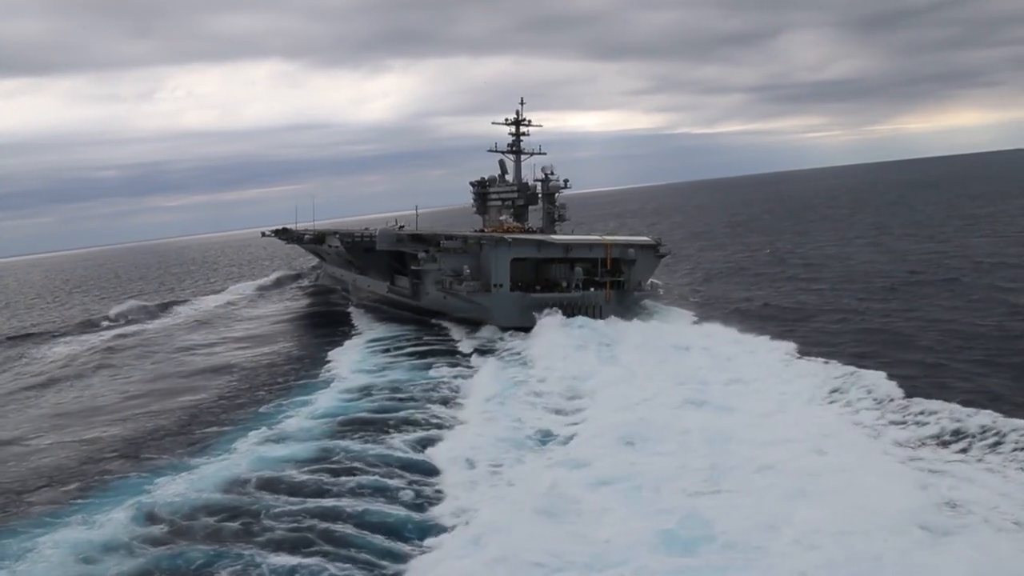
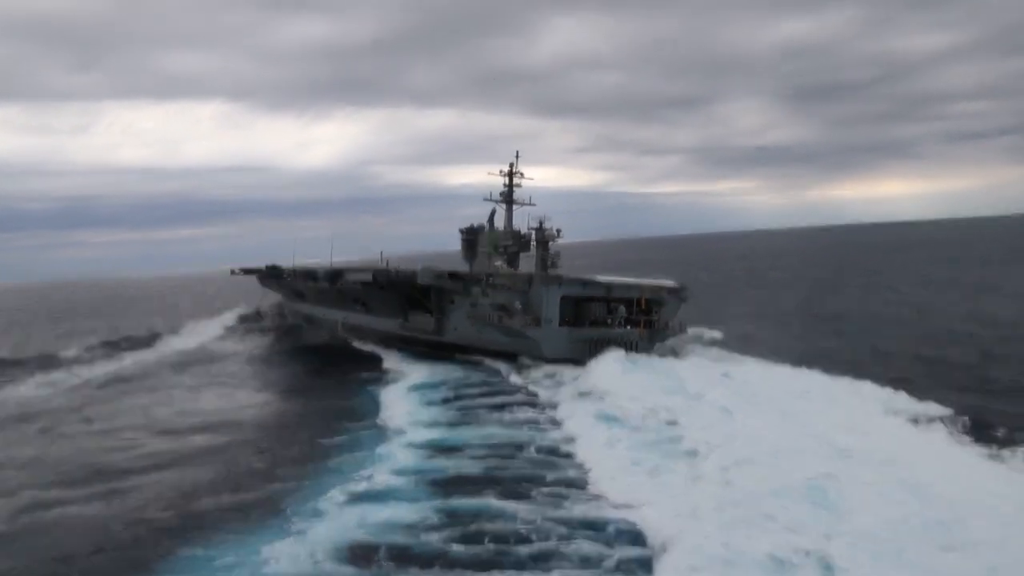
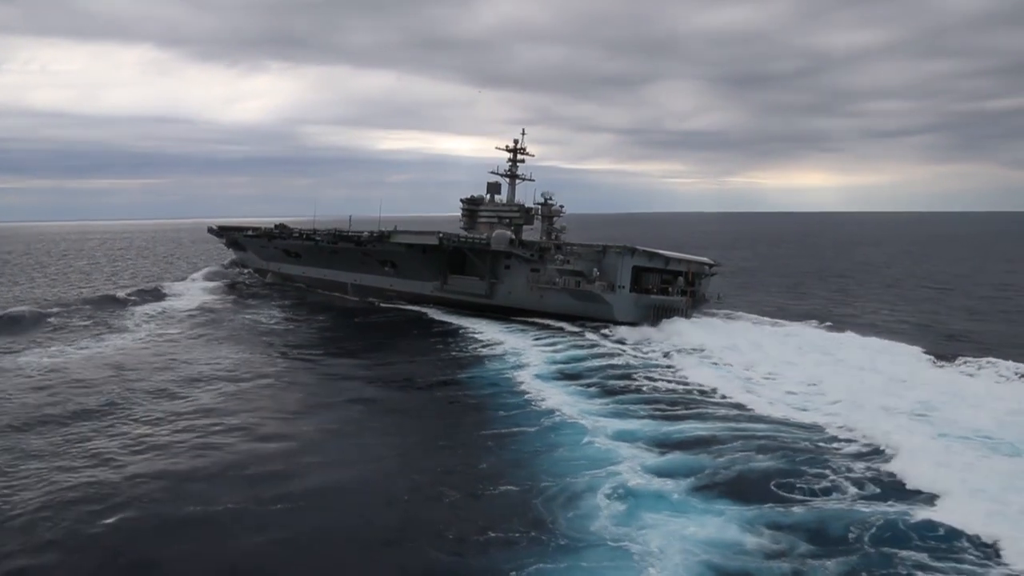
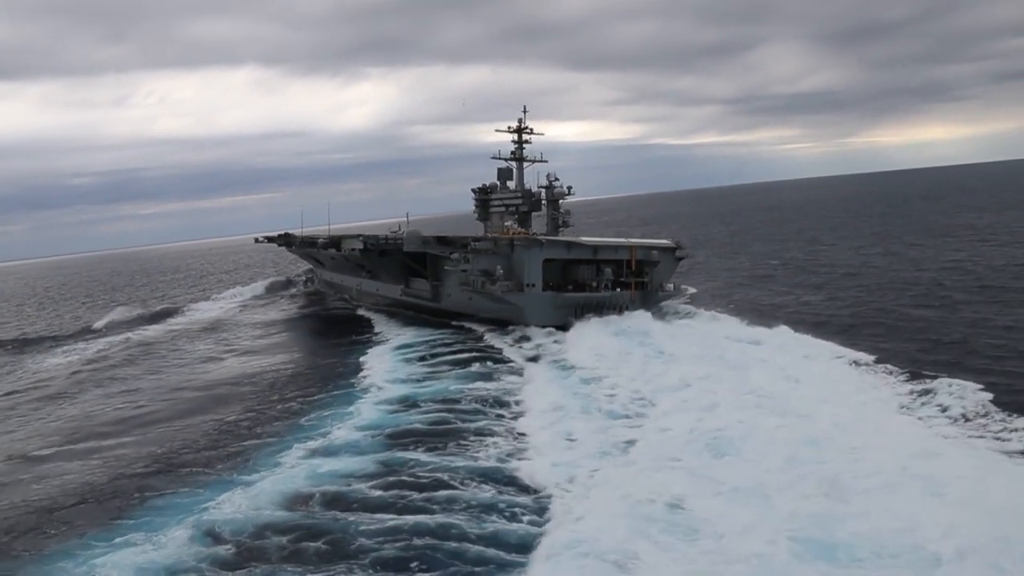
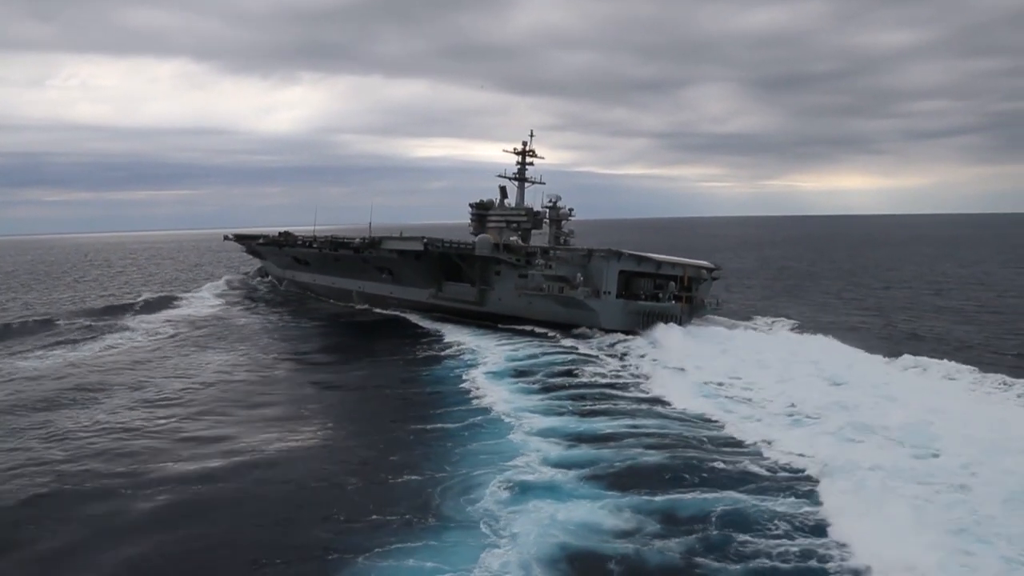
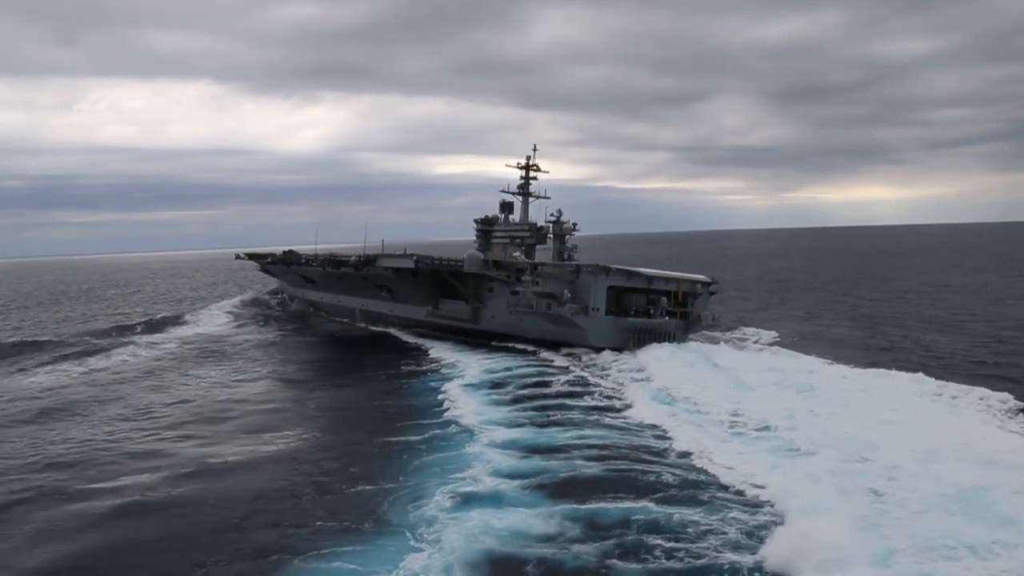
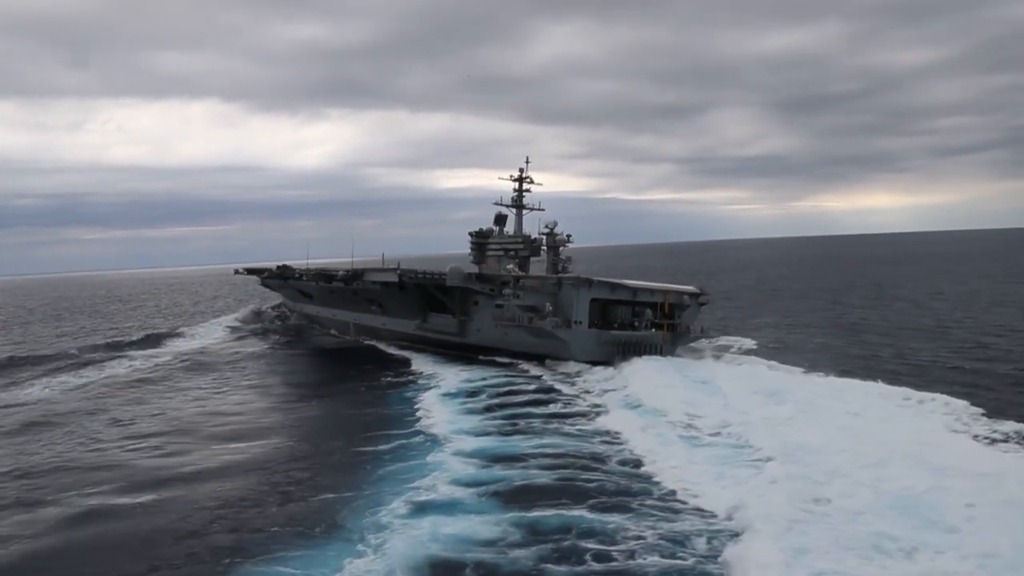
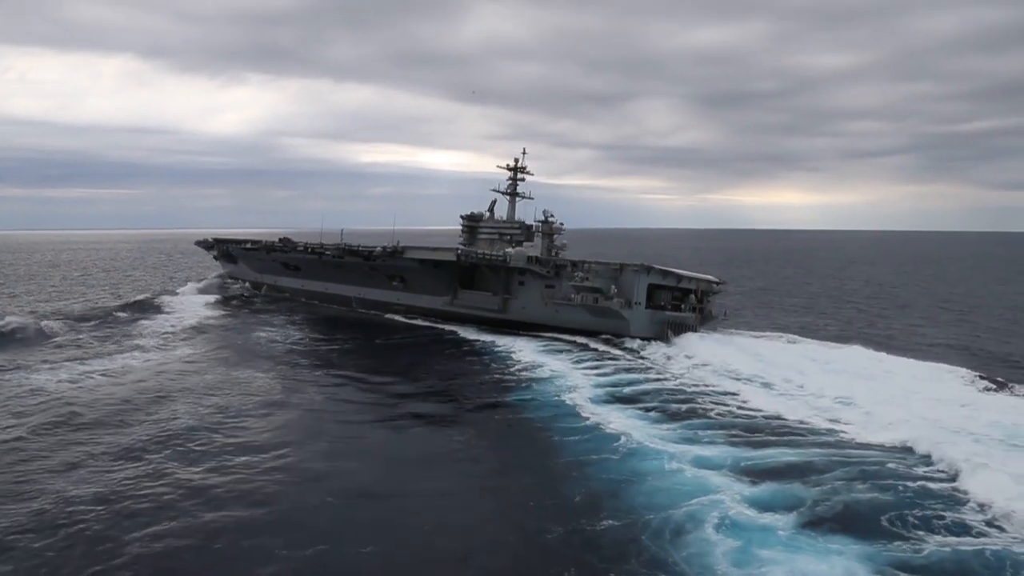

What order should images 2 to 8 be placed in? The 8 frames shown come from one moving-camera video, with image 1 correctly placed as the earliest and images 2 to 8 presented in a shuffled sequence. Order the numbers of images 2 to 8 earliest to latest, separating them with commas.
4, 2, 7, 6, 5, 3, 8
